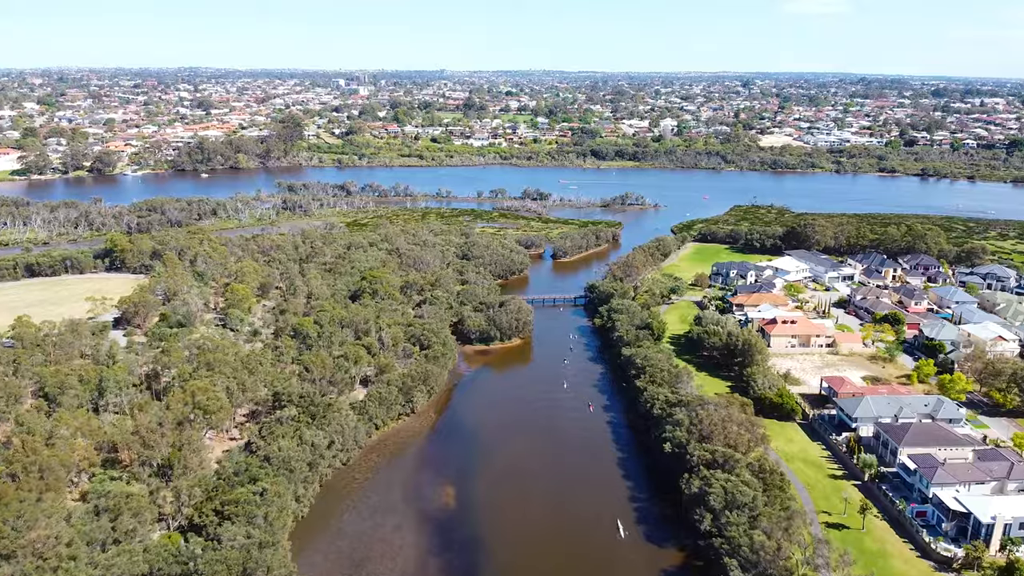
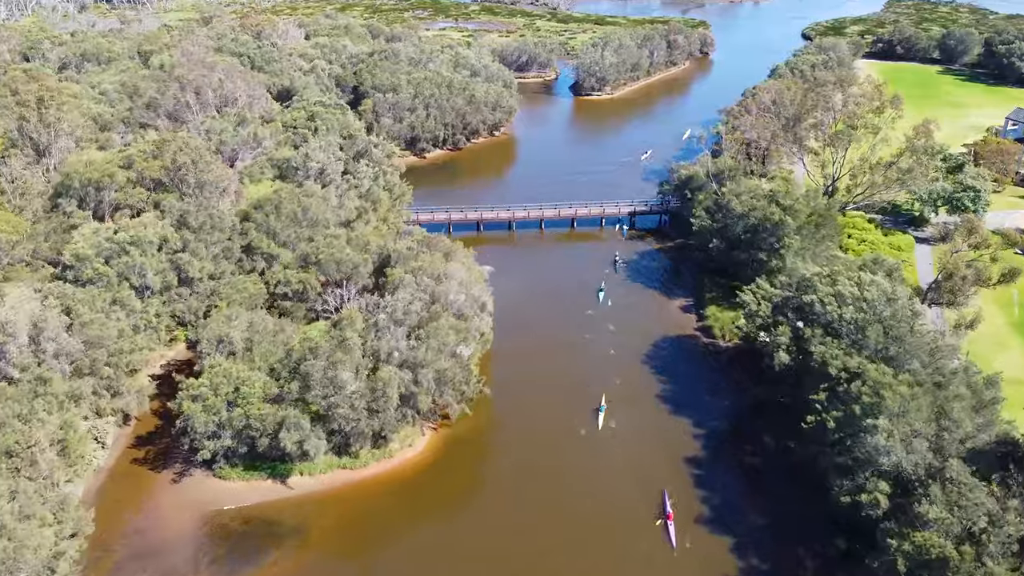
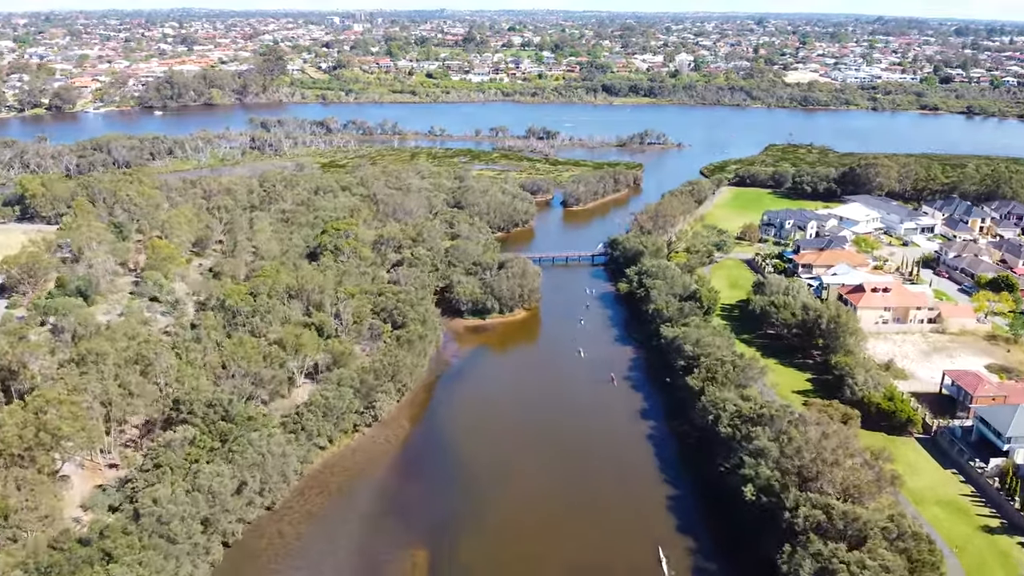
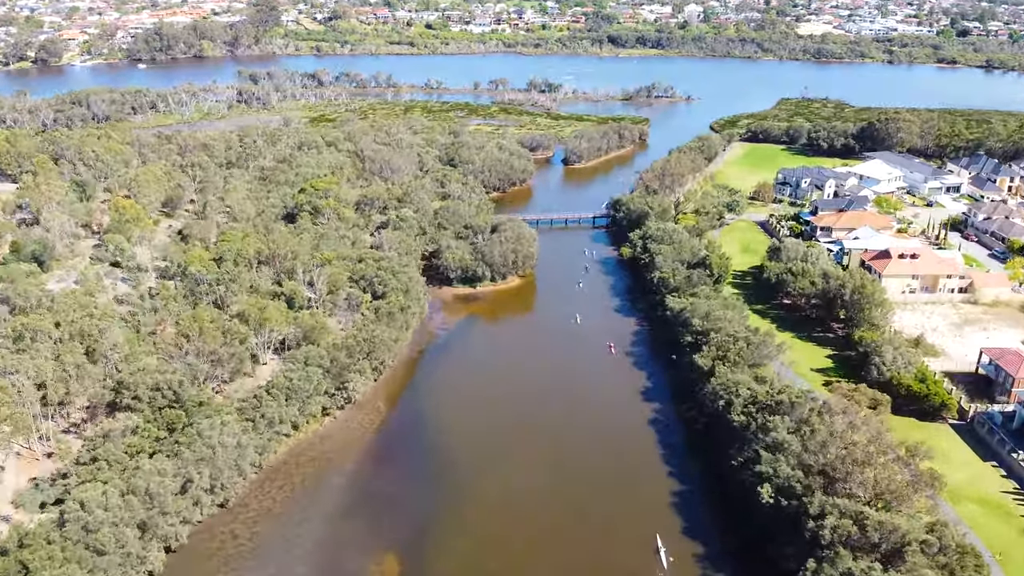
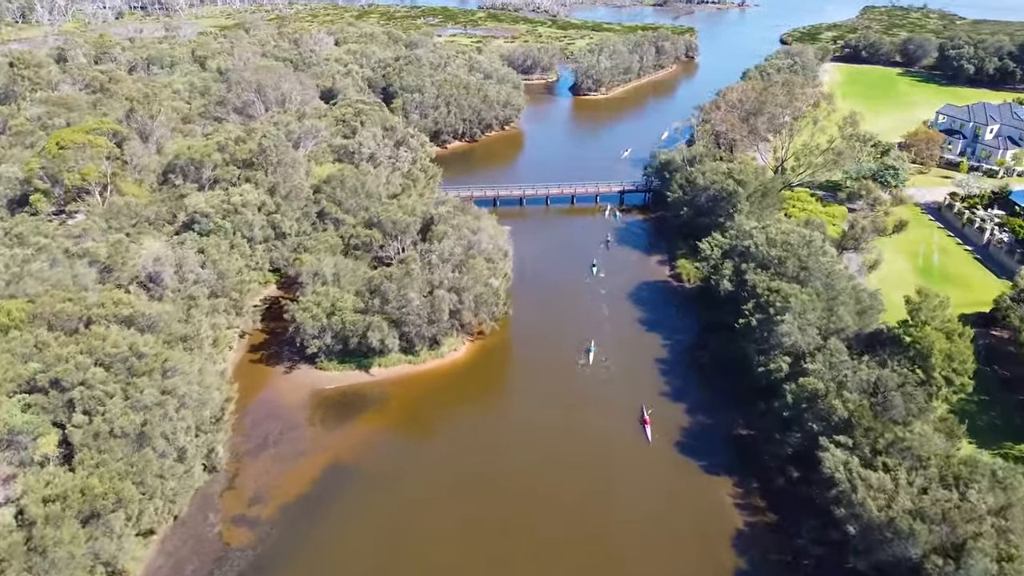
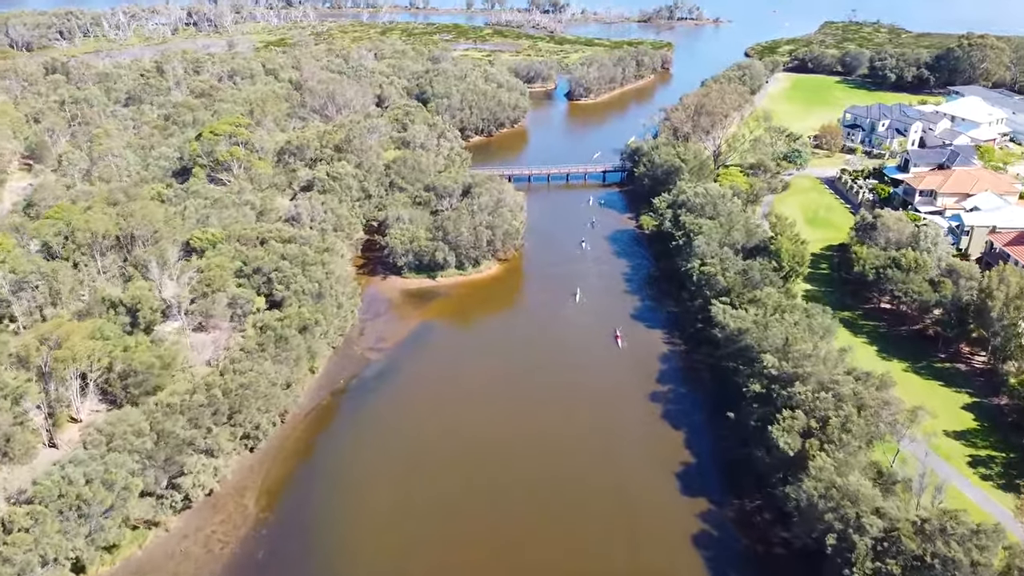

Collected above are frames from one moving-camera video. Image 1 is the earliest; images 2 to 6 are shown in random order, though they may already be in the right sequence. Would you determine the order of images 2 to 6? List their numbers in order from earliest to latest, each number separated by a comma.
3, 4, 6, 5, 2
